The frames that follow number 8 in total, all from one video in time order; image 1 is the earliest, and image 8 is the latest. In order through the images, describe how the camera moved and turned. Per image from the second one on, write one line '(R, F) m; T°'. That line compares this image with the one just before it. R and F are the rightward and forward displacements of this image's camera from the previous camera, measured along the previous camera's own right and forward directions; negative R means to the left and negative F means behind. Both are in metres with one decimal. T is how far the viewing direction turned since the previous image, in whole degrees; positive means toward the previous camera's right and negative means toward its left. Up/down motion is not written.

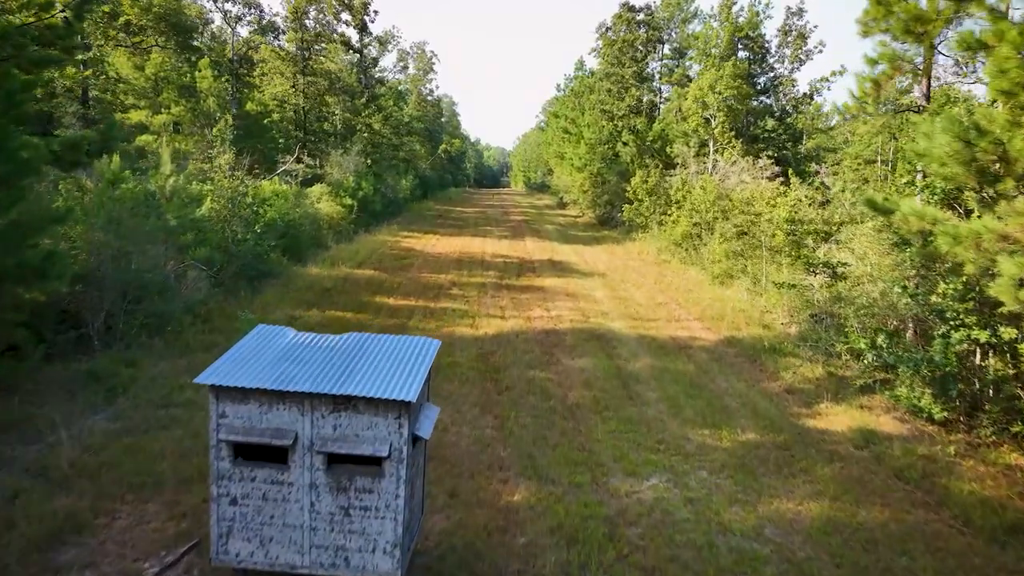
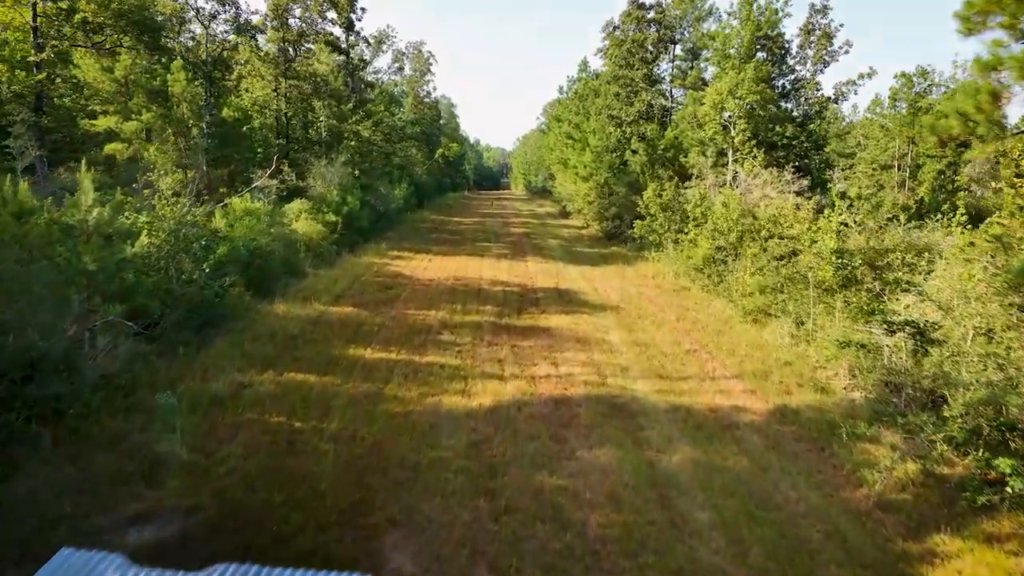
(0.0, +2.0) m; 0°
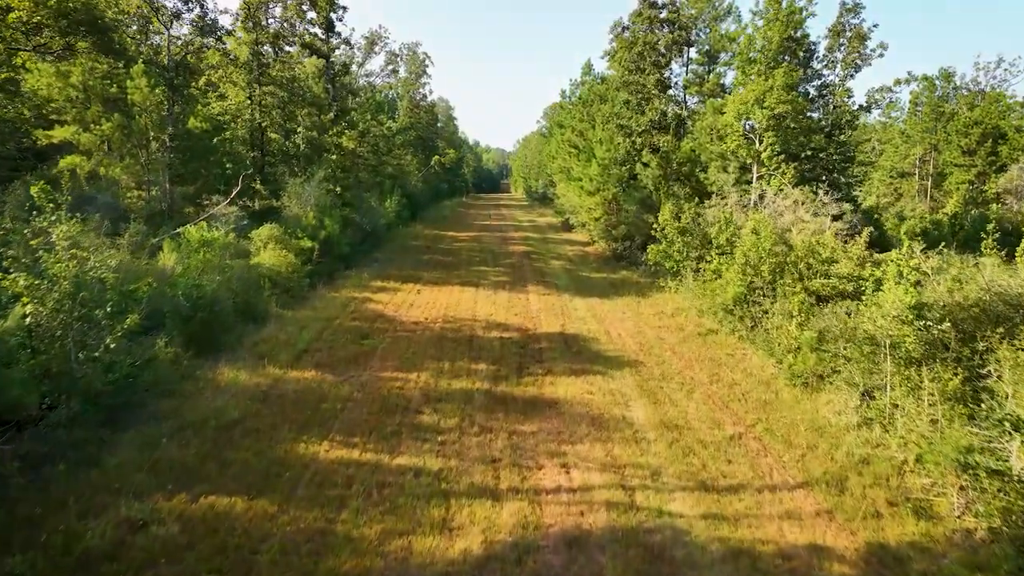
(0.0, +2.2) m; 0°
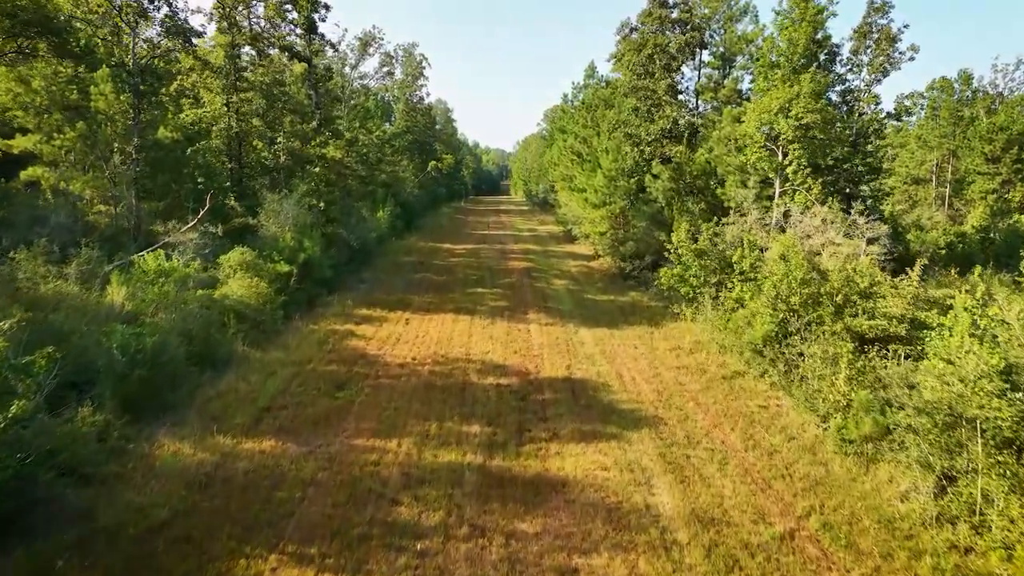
(0.0, +1.7) m; 0°
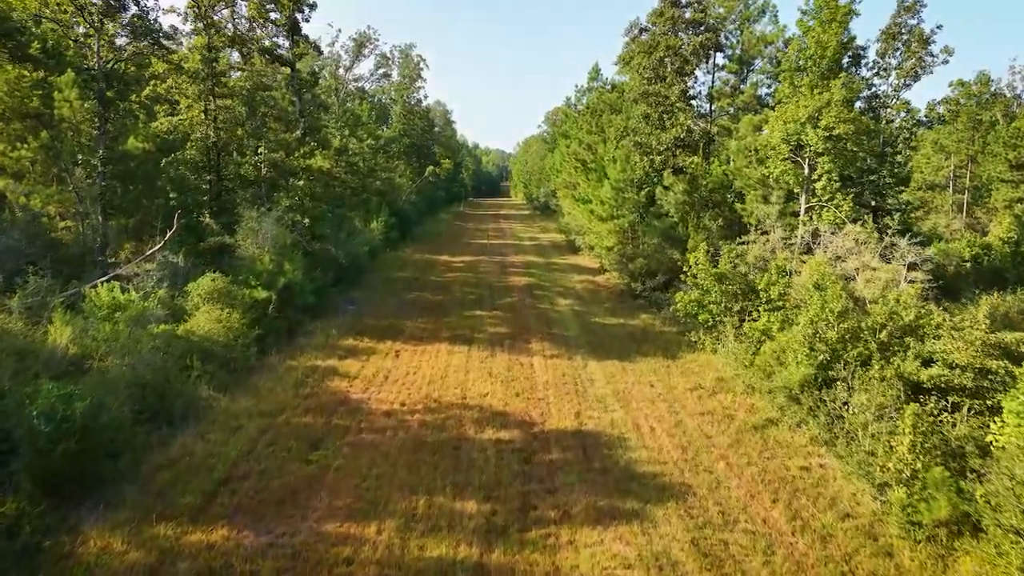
(0.0, +1.5) m; 0°
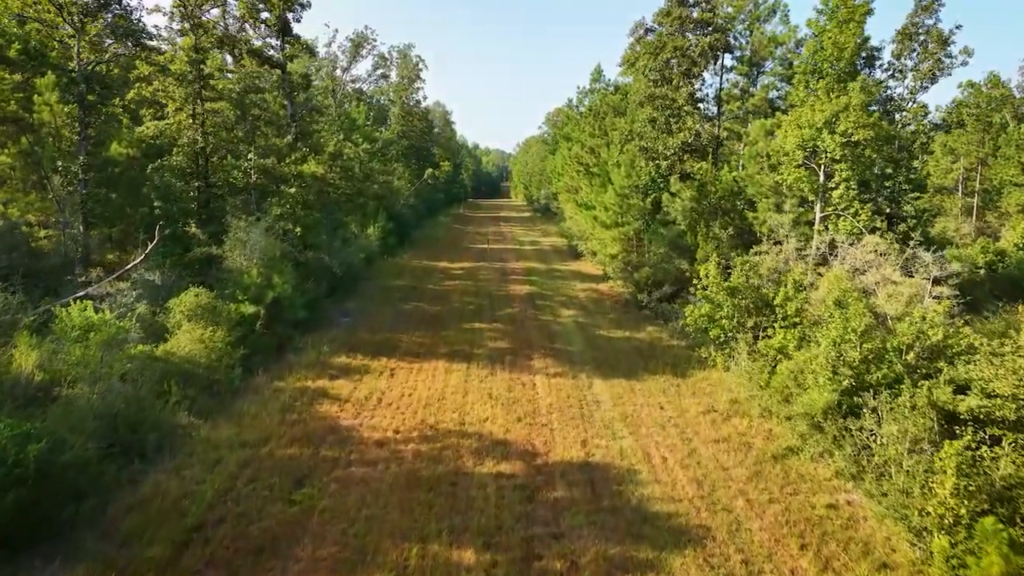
(0.0, +0.7) m; 0°
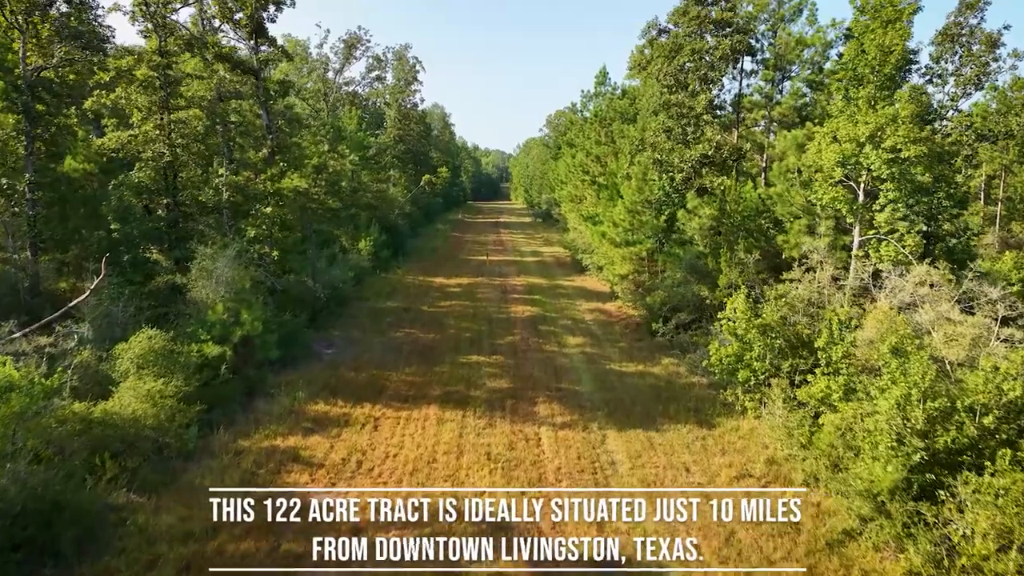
(0.0, +1.7) m; 0°
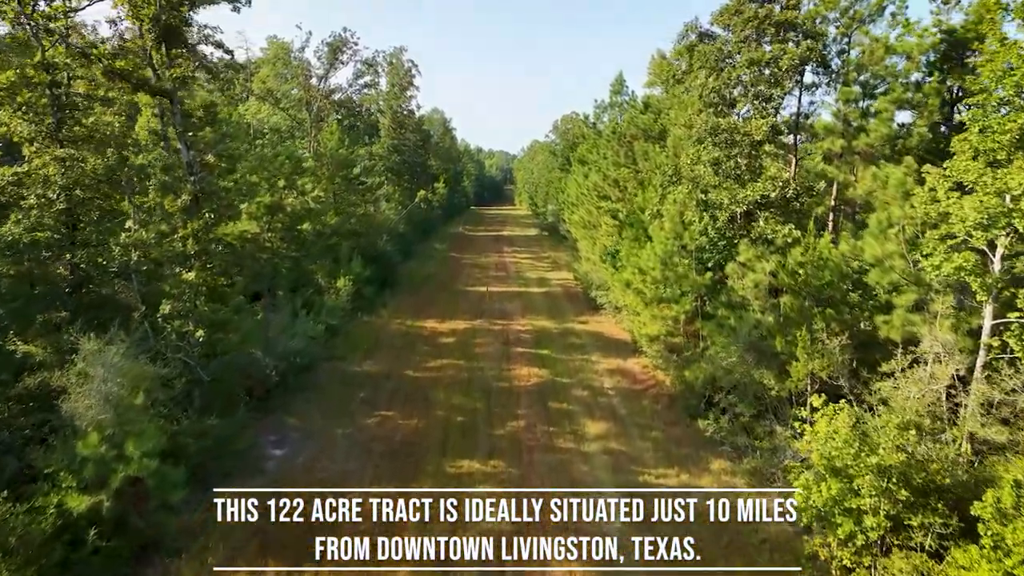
(0.0, +3.7) m; 0°
